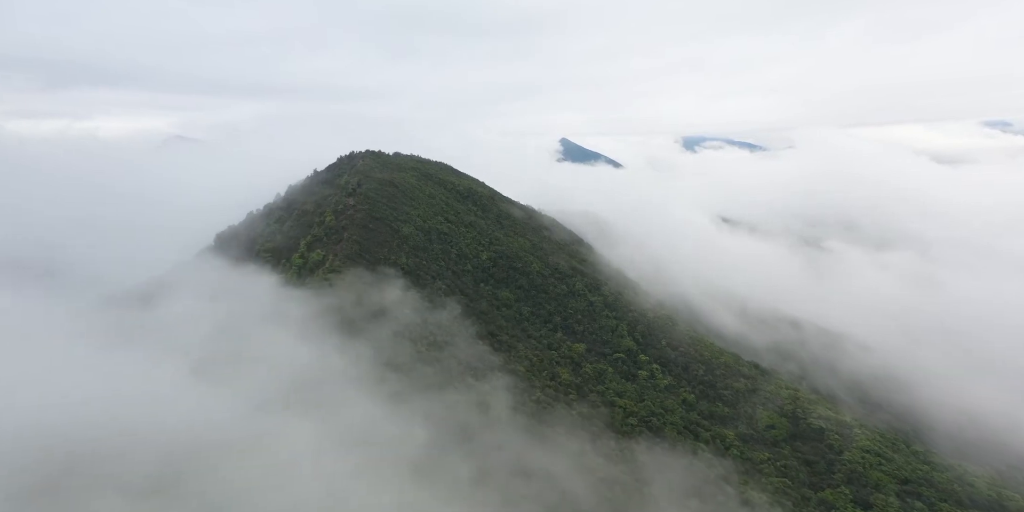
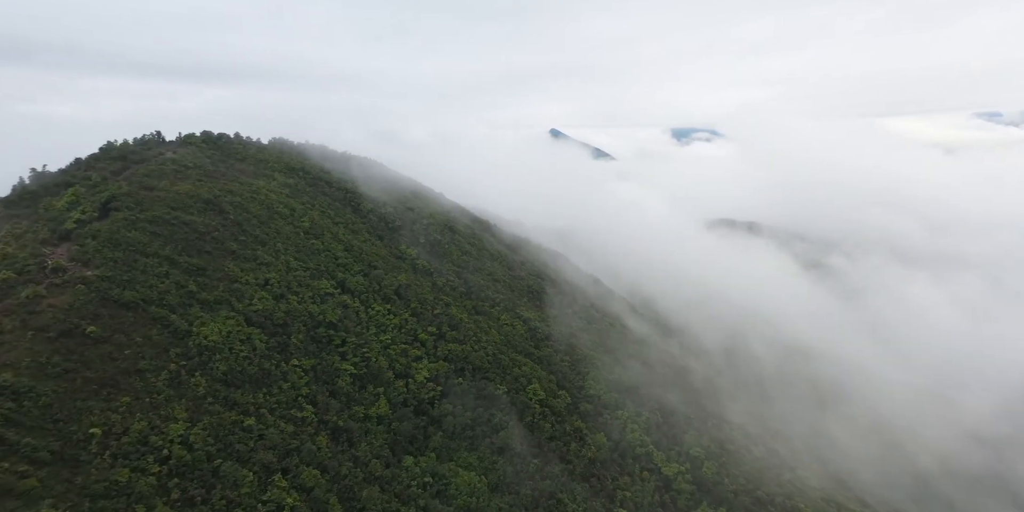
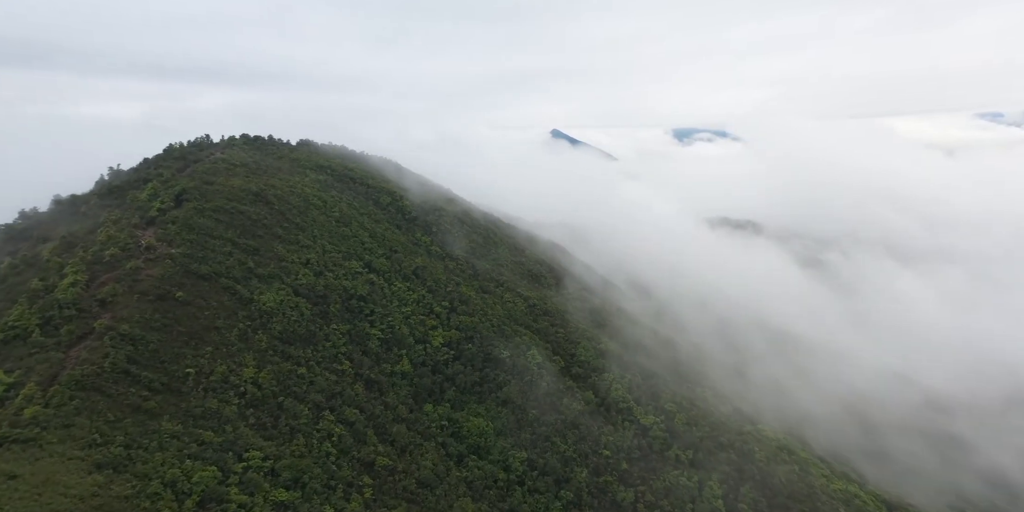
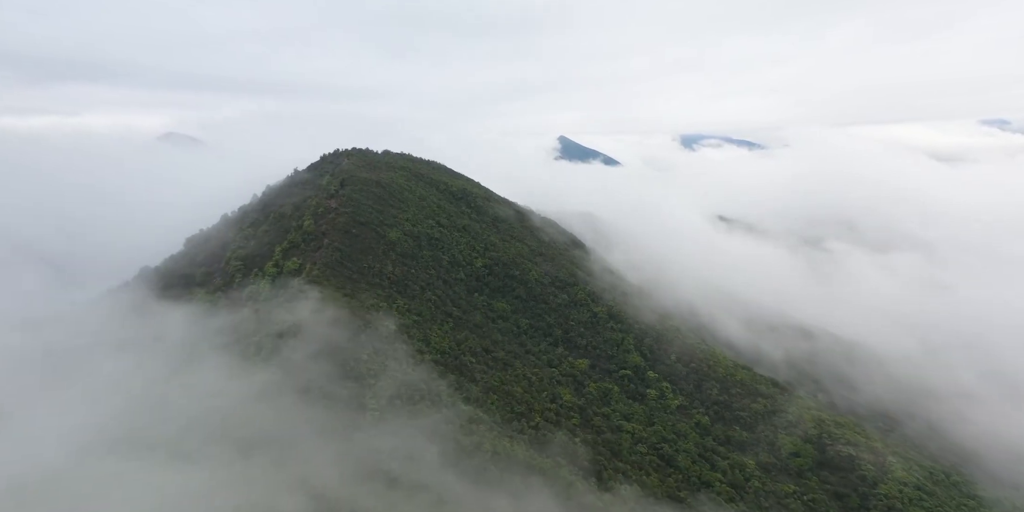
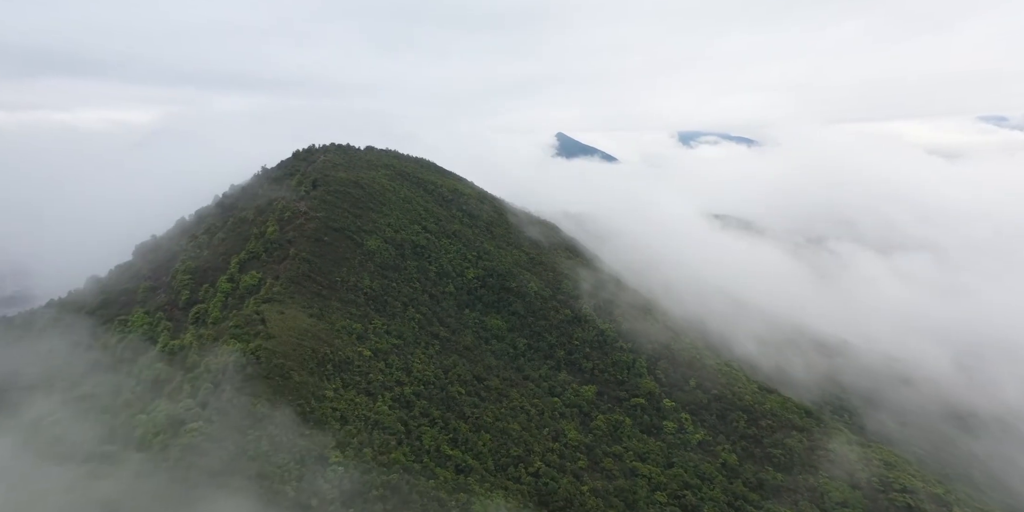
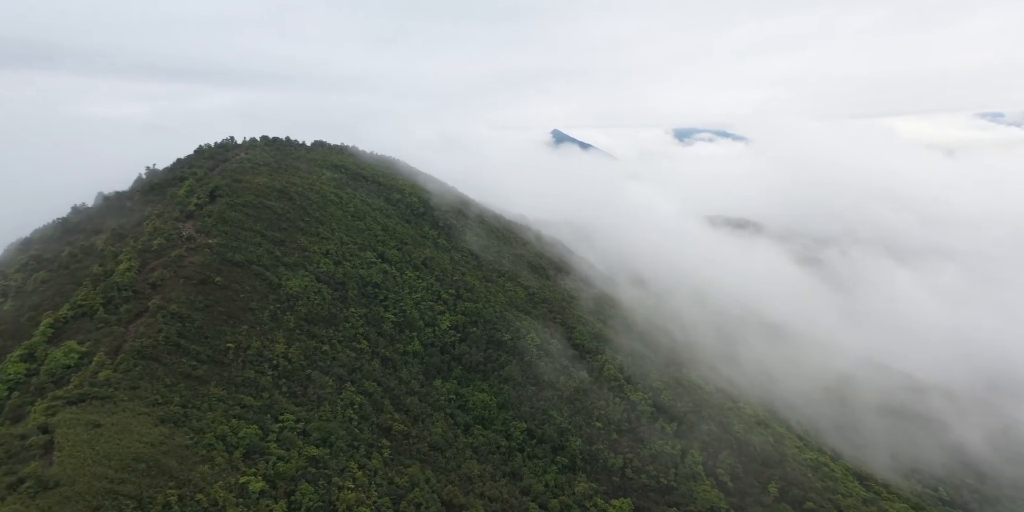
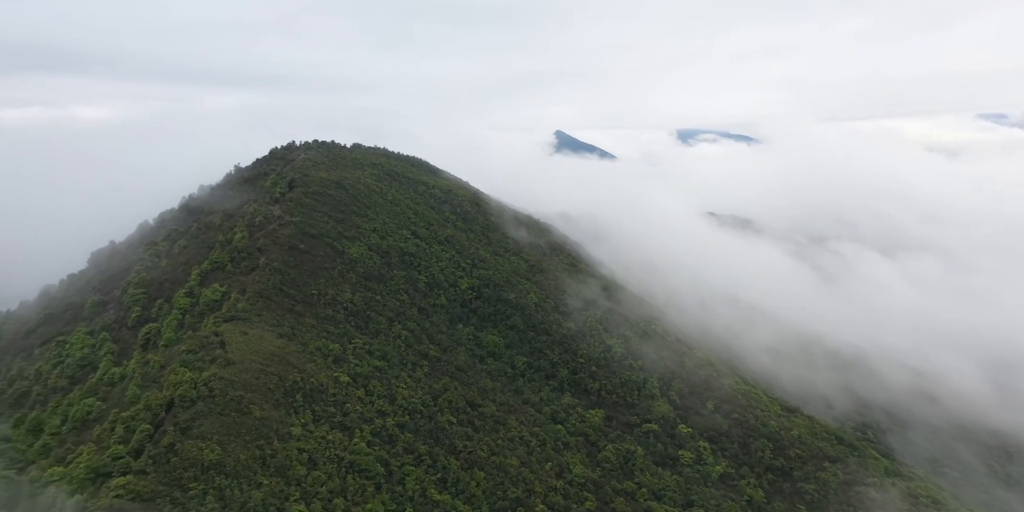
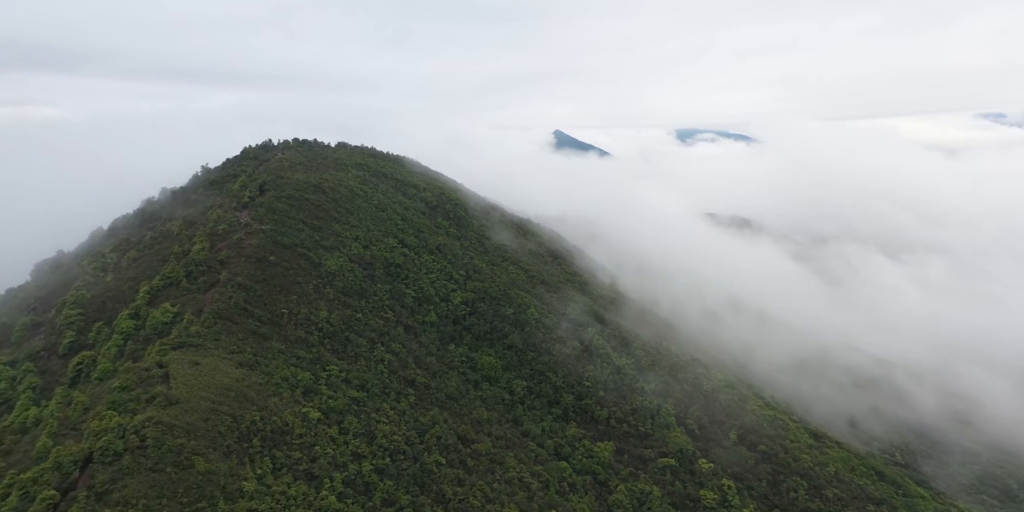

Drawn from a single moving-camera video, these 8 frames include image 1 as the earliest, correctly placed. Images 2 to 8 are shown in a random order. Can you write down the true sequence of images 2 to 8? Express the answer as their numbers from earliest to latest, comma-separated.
4, 5, 7, 8, 6, 3, 2
